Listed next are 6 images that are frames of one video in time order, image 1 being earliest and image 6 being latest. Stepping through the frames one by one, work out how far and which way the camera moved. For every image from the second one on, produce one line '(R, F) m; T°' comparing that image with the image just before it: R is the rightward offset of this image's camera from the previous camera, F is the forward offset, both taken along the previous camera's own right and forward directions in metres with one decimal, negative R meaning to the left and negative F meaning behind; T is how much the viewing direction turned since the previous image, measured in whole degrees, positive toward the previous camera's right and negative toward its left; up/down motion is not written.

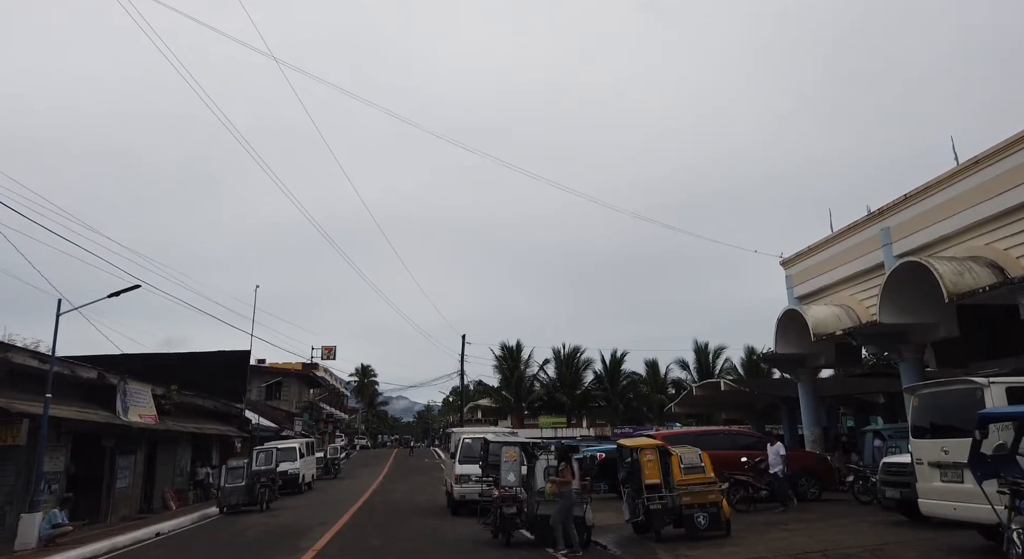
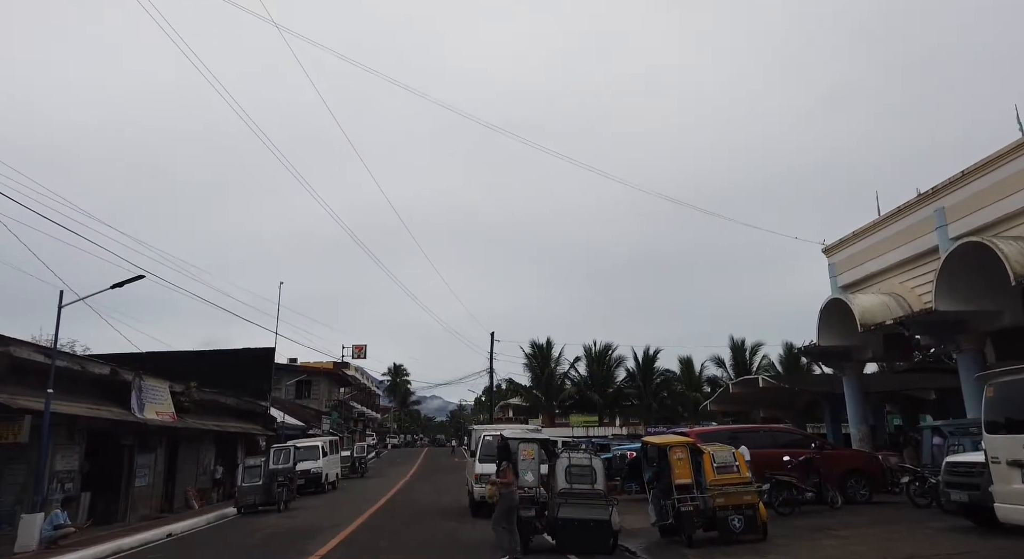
(+0.2, +0.9) m; -3°
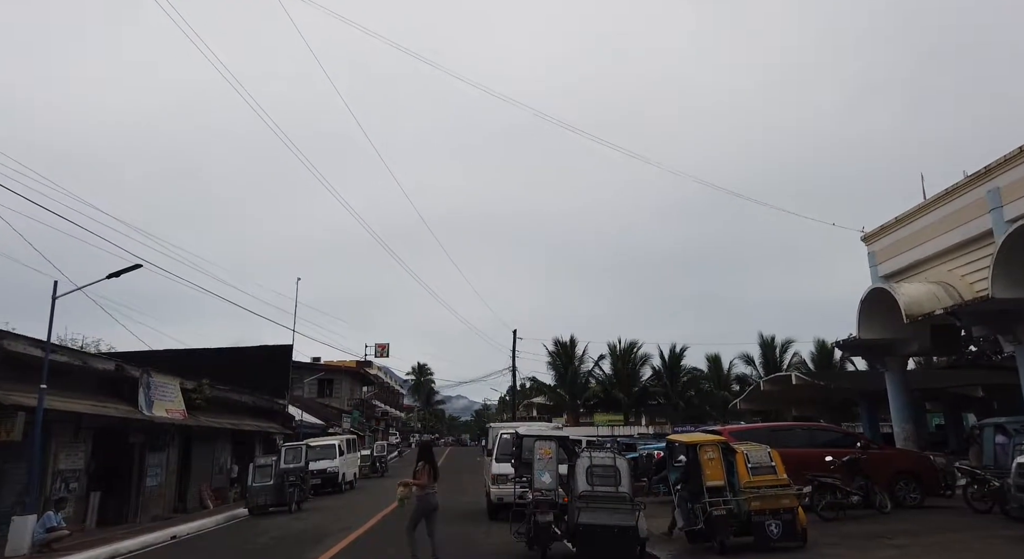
(+0.1, +0.9) m; -2°
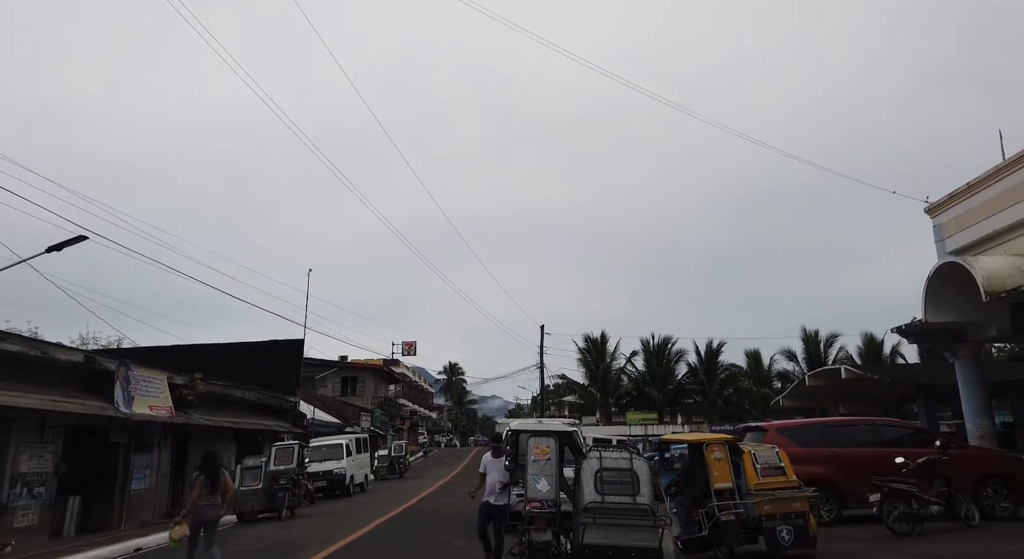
(+0.5, +1.9) m; -3°
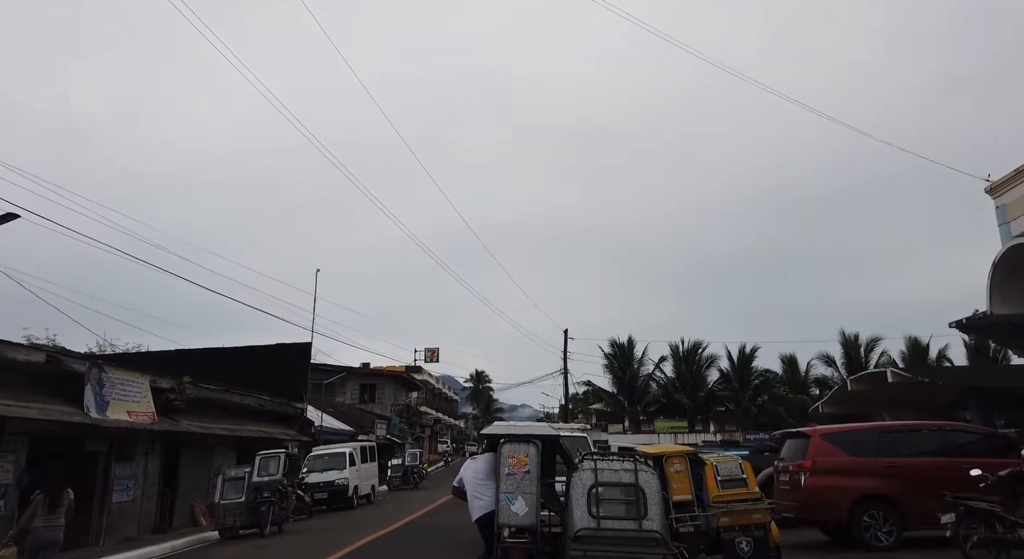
(+0.5, +1.6) m; -2°
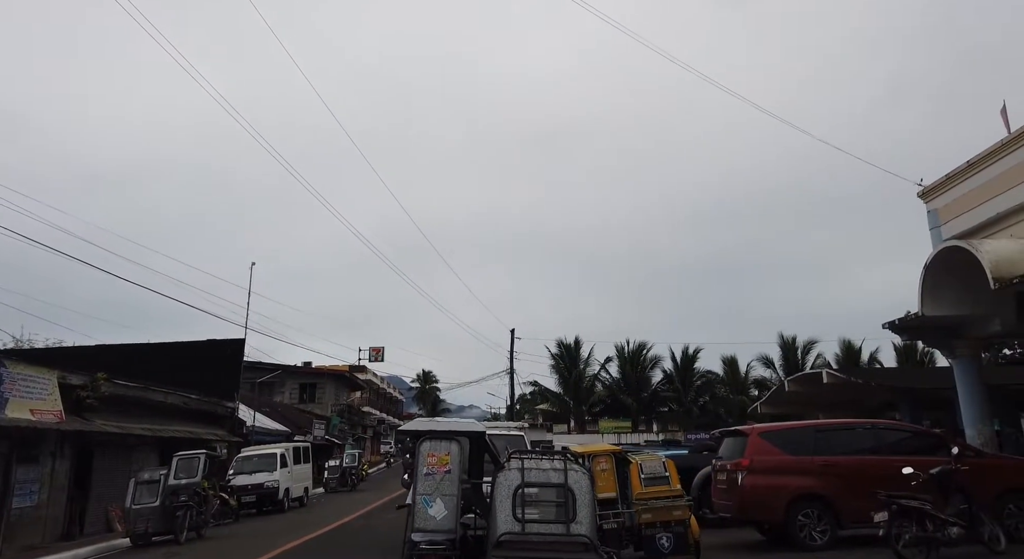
(+0.2, +0.4) m; +4°
